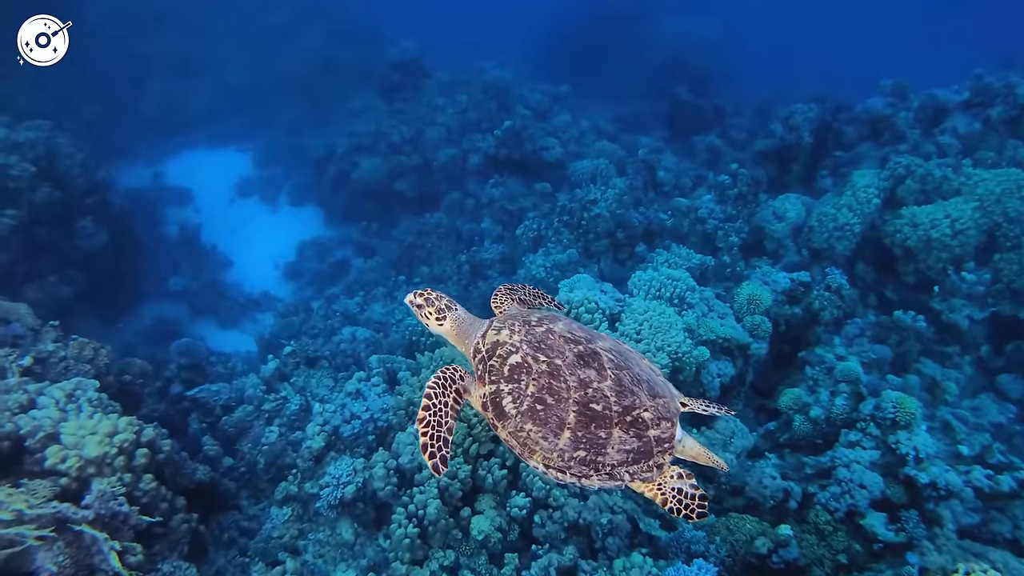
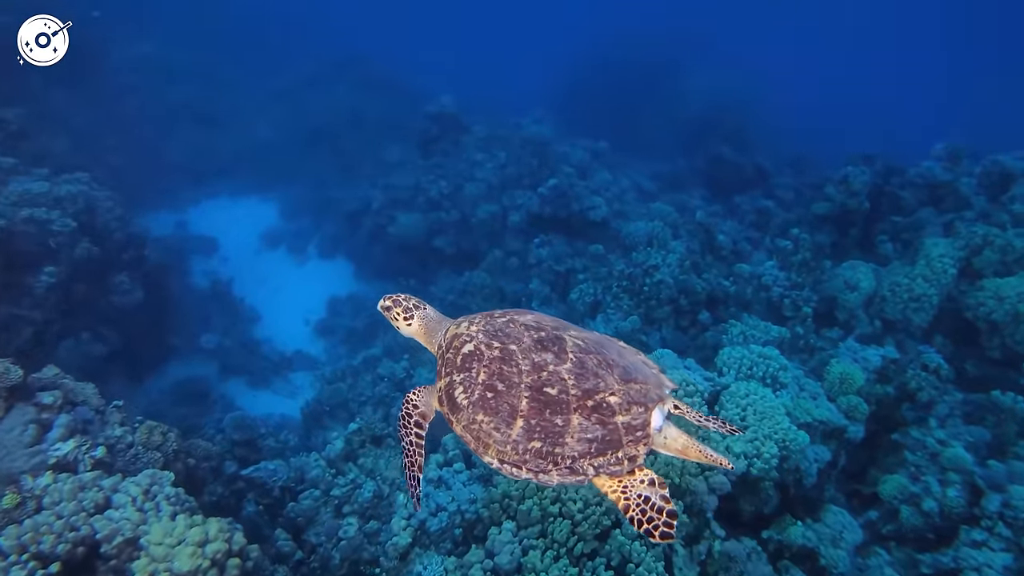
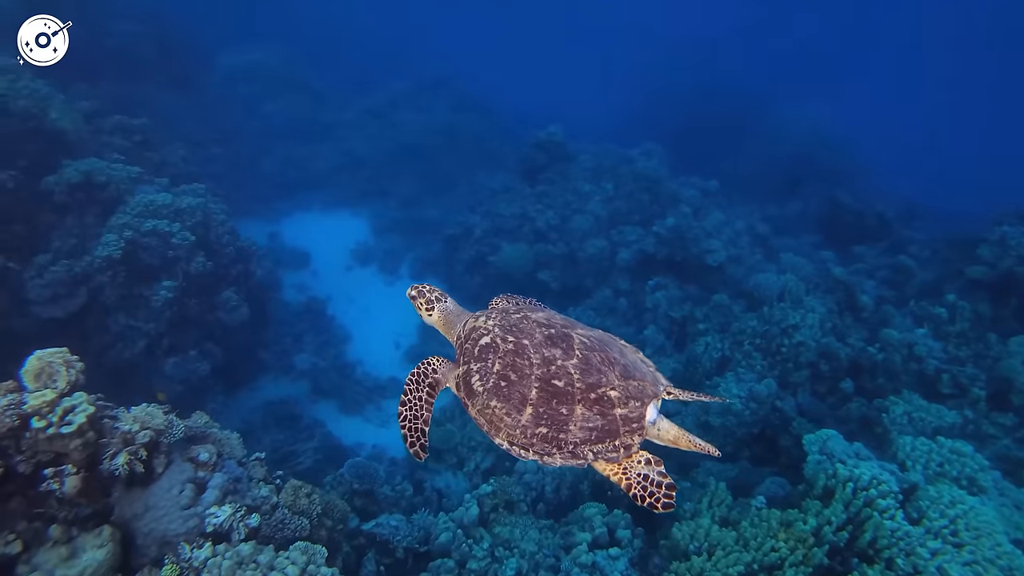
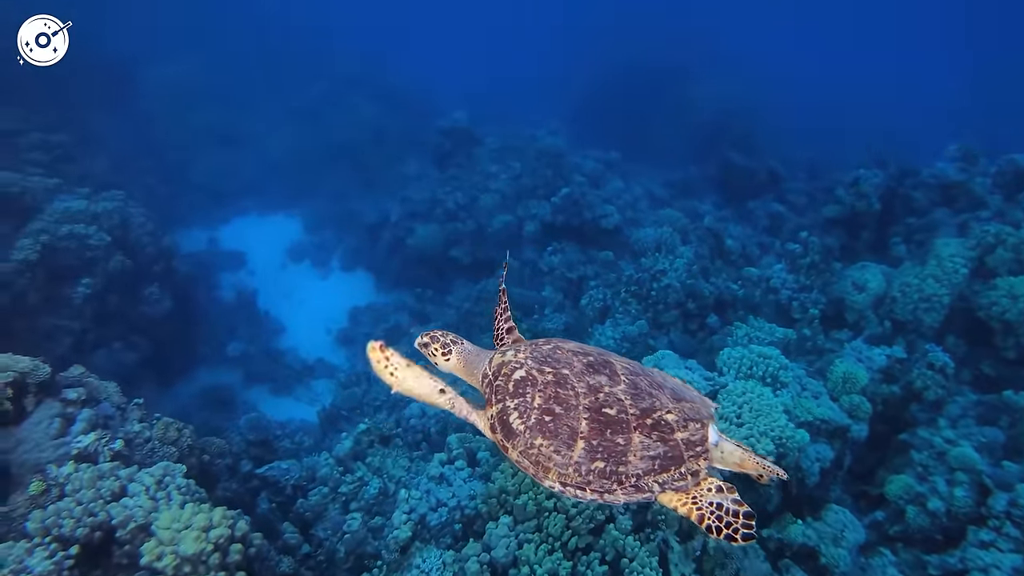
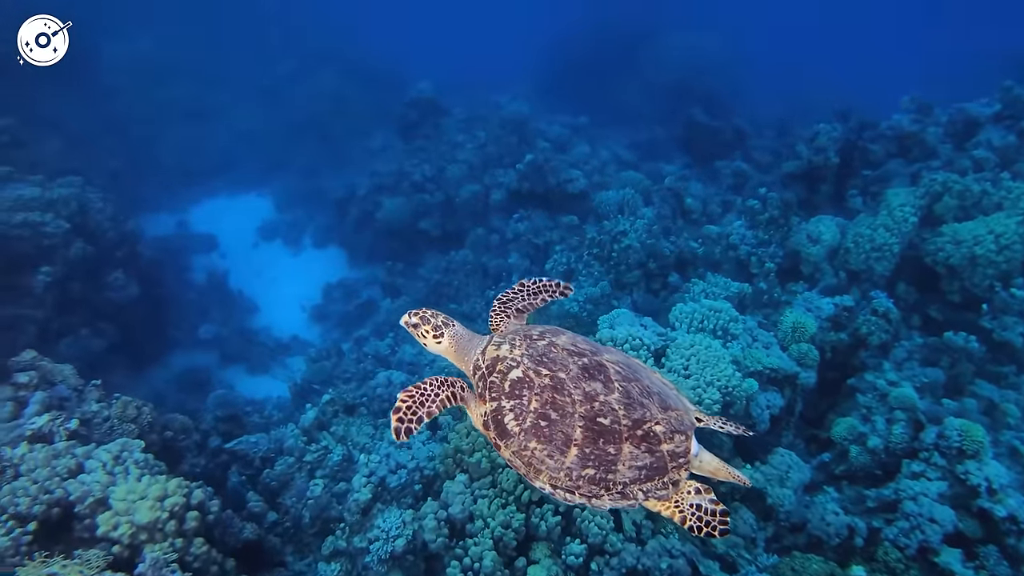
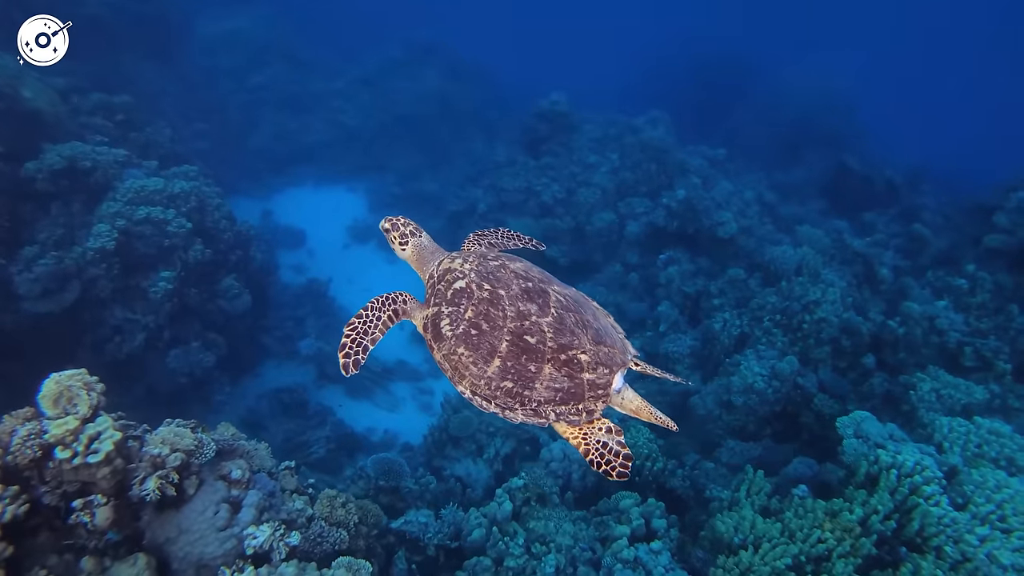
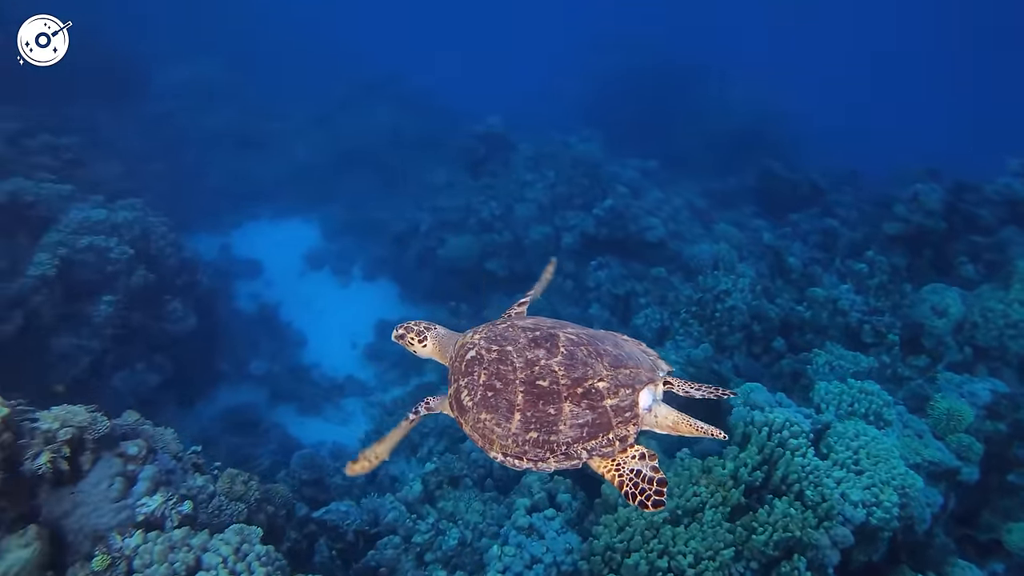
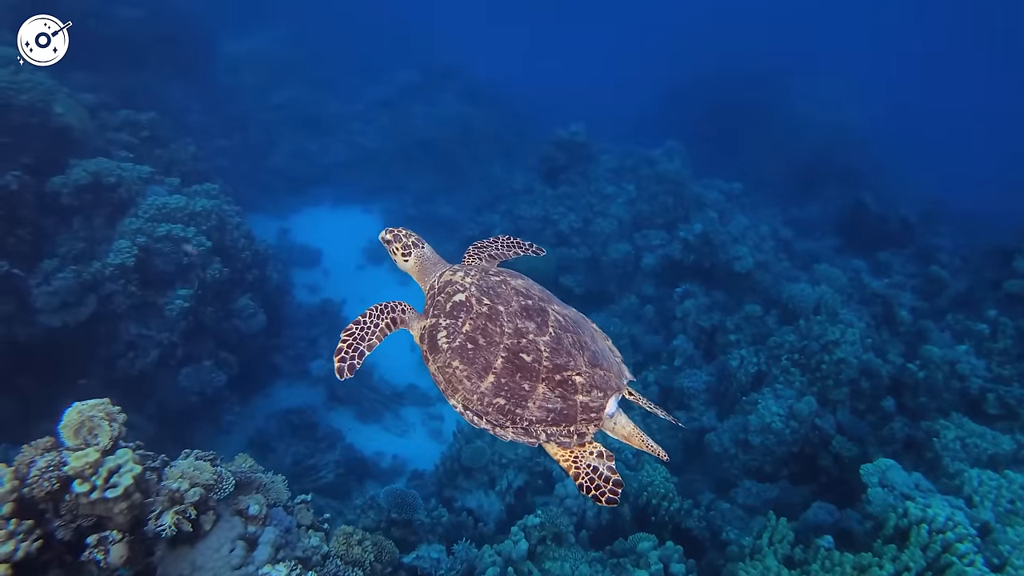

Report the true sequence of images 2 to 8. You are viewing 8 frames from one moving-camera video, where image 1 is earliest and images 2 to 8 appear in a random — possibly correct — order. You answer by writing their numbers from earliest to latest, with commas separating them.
5, 4, 2, 7, 3, 6, 8
